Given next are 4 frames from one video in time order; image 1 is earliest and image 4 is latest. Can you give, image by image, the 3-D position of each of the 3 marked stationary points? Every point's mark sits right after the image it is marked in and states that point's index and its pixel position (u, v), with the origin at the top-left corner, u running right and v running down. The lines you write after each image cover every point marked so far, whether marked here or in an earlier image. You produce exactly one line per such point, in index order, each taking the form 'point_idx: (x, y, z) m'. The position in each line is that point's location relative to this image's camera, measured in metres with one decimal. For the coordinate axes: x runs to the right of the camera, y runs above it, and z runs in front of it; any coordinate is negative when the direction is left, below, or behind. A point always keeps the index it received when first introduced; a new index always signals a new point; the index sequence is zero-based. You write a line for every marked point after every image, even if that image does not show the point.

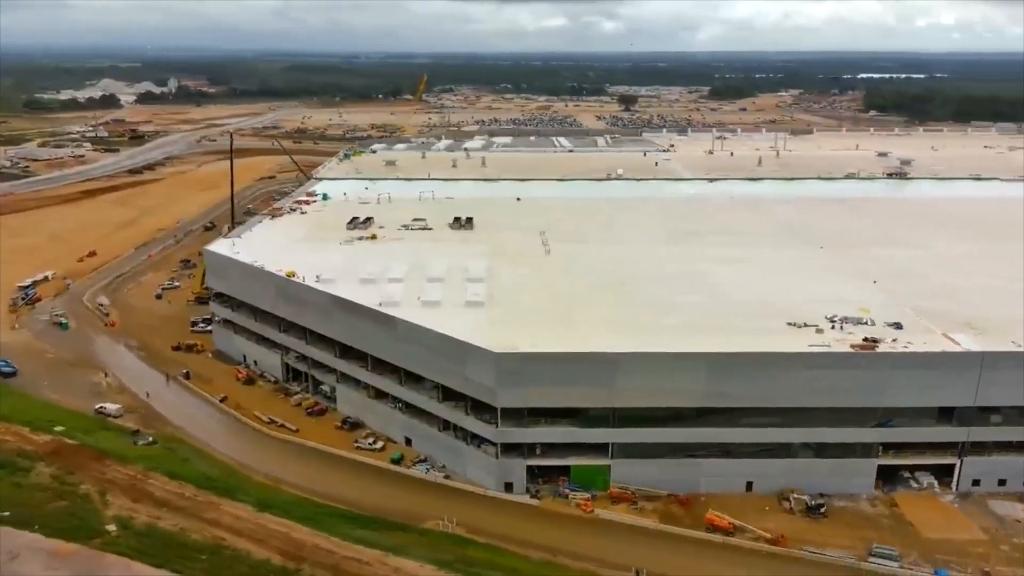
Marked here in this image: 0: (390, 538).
0: (-3.0, -6.2, +19.8) m
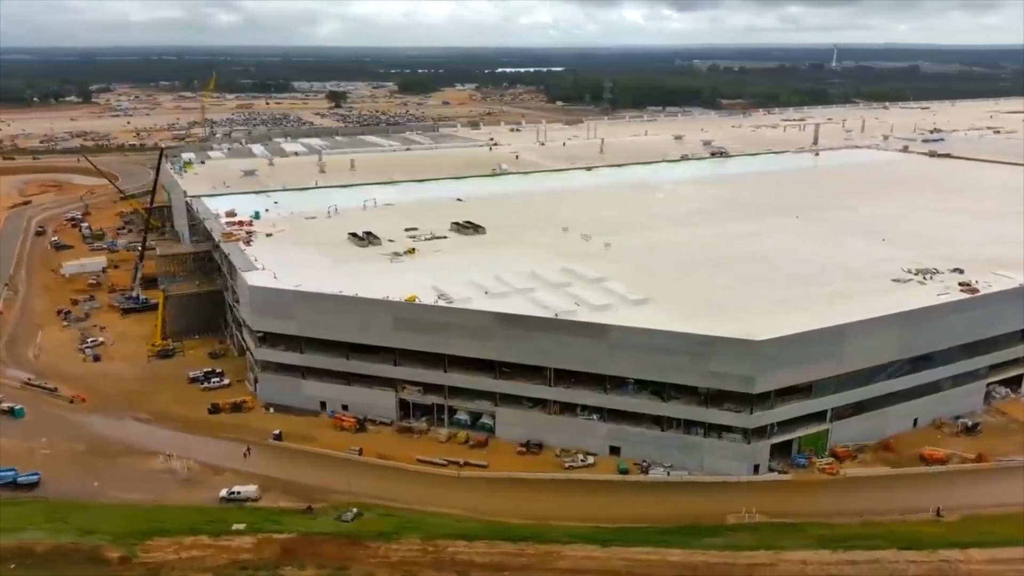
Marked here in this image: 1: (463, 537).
0: (+5.5, -6.1, +19.7) m
1: (-1.2, -5.9, +19.2) m
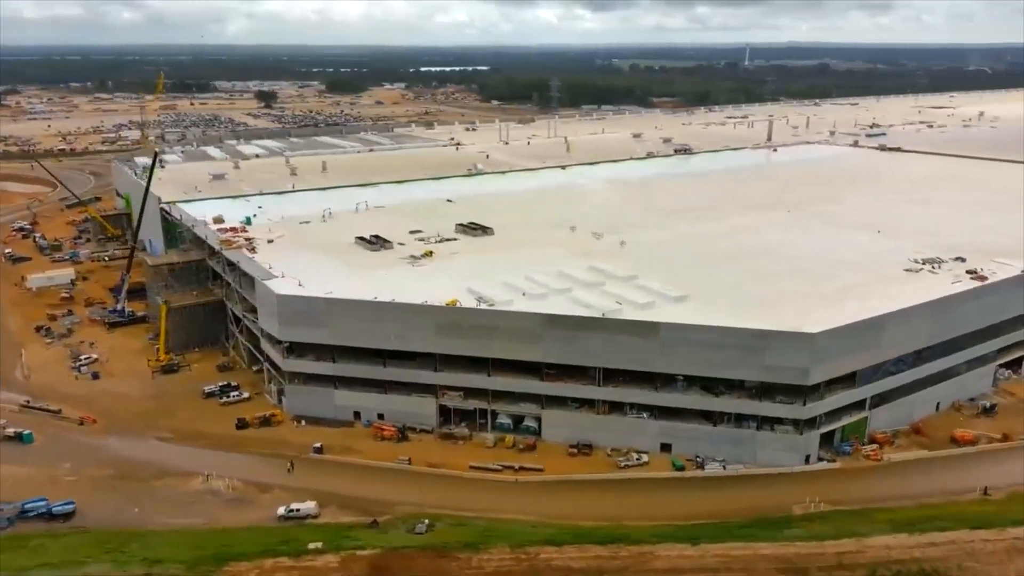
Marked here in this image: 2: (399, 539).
0: (+7.5, -6.0, +20.0) m
1: (+0.9, -6.0, +18.9) m
2: (-2.8, -6.1, +19.6) m
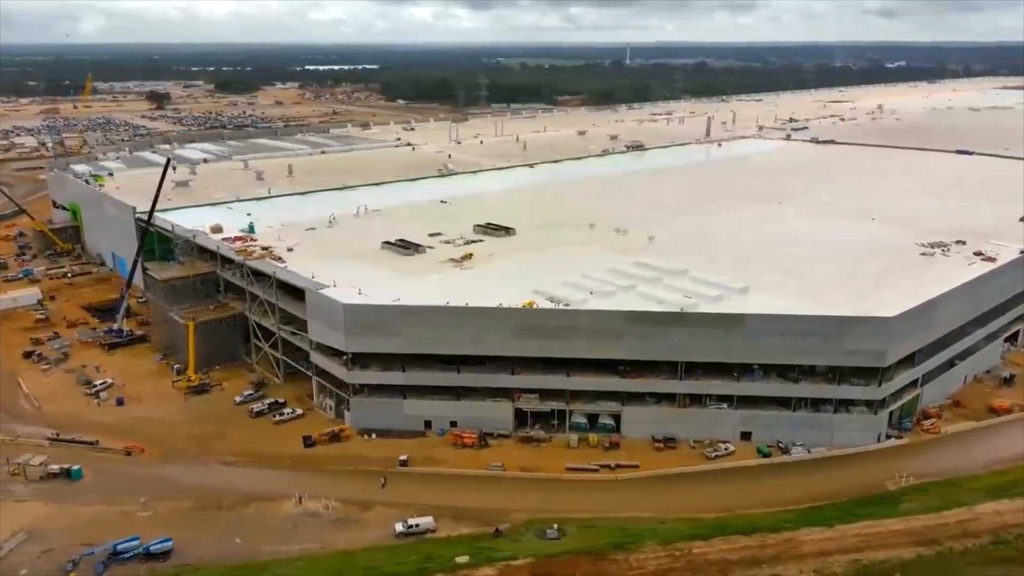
0: (+10.7, -5.6, +21.1) m
1: (+4.3, -5.9, +19.1) m
2: (+0.6, -6.1, +19.3) m
